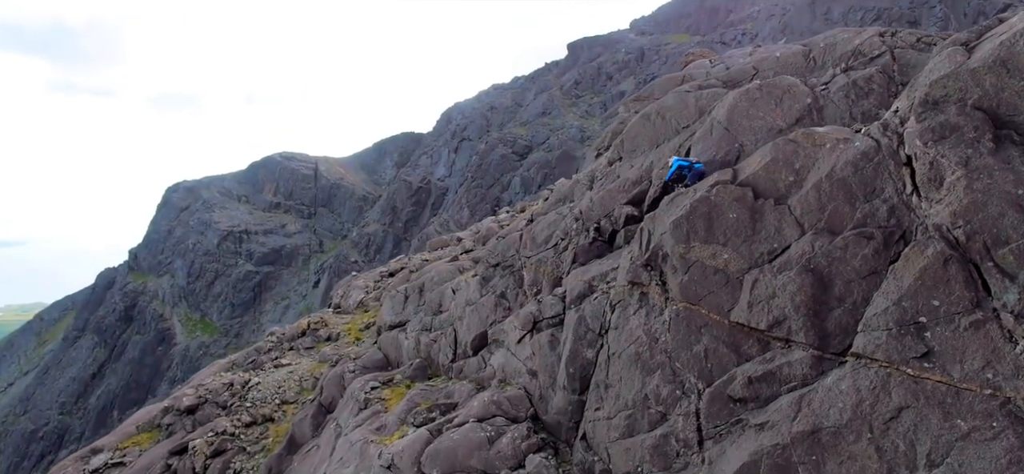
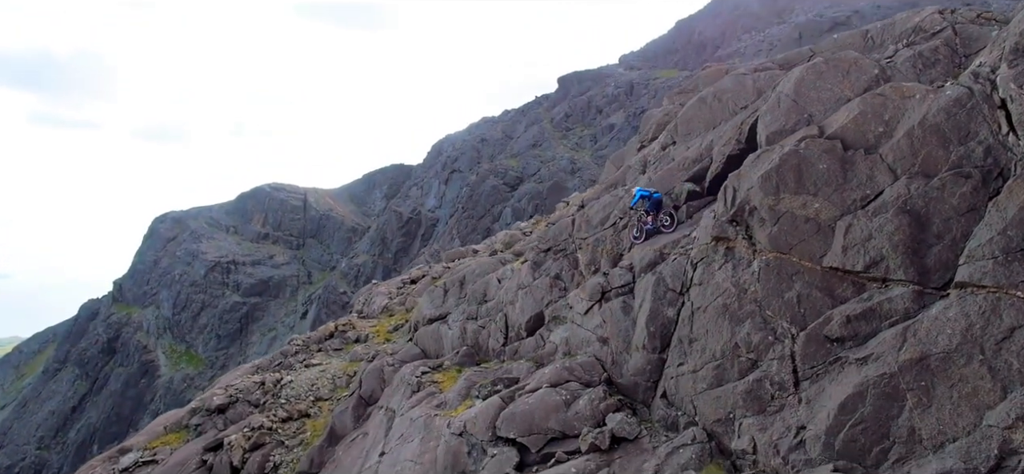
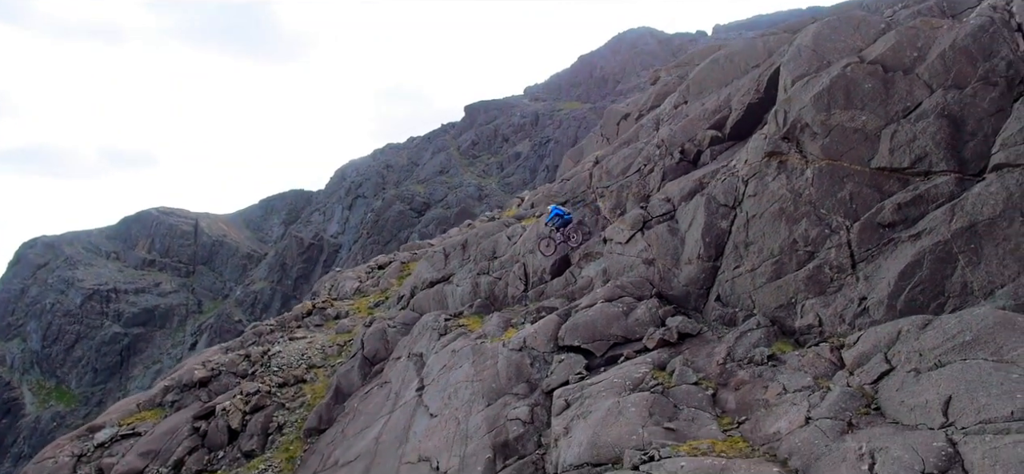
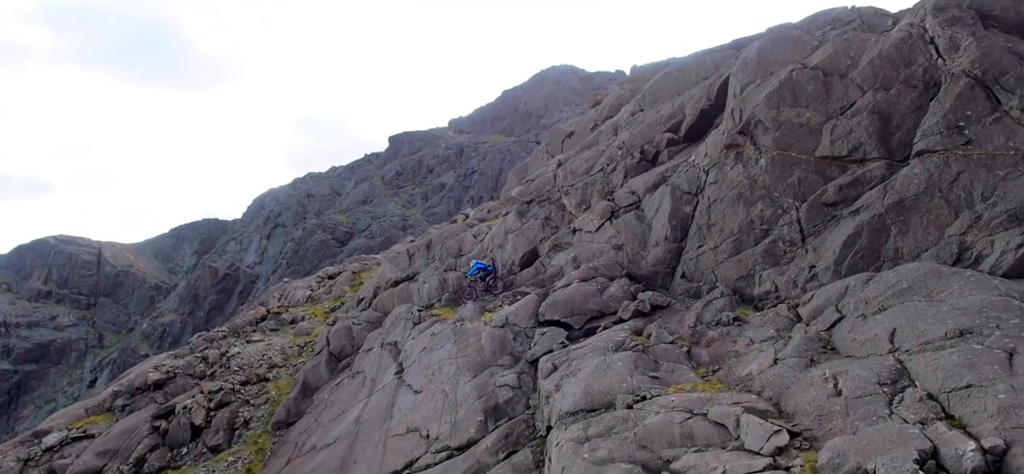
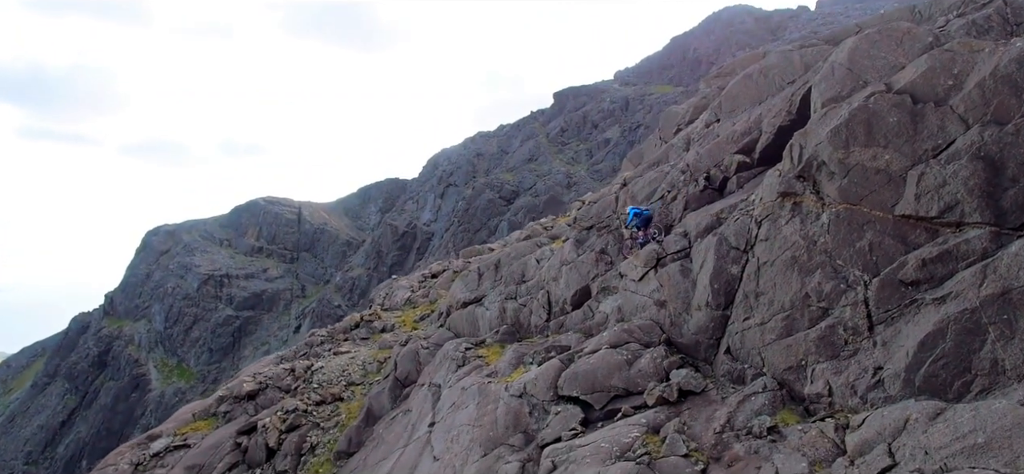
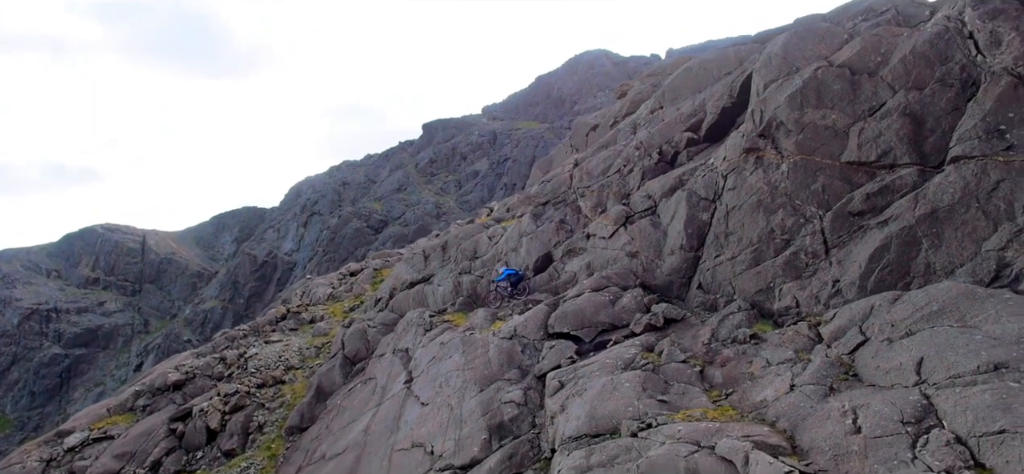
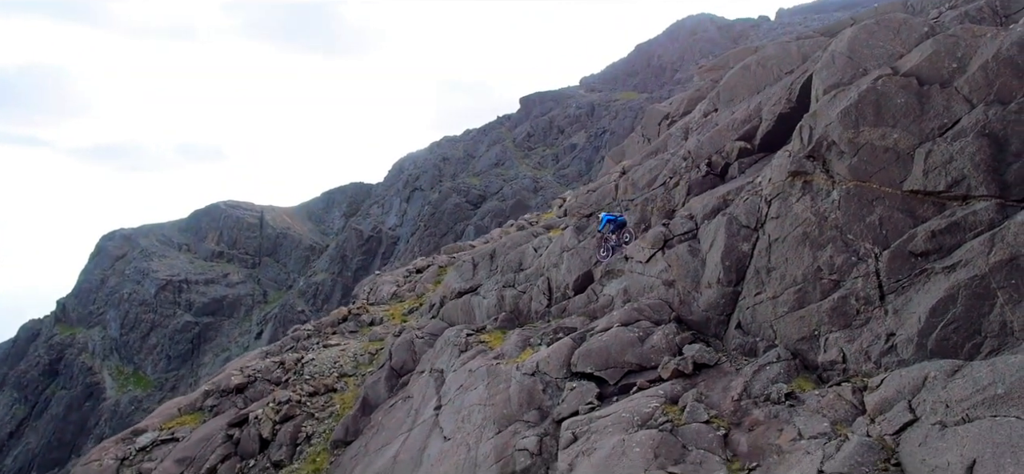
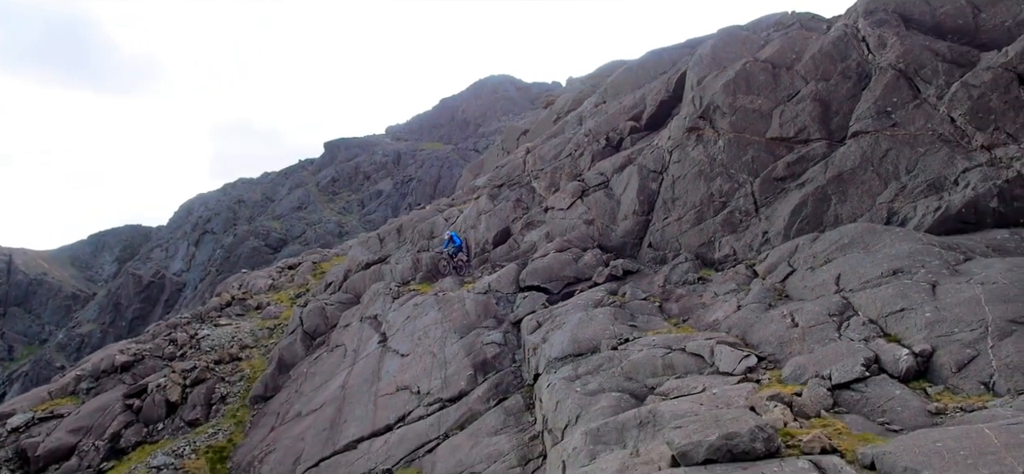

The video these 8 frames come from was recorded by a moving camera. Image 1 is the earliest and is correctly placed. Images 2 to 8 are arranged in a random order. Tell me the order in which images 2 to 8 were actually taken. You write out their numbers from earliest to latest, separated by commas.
2, 5, 7, 3, 6, 4, 8
